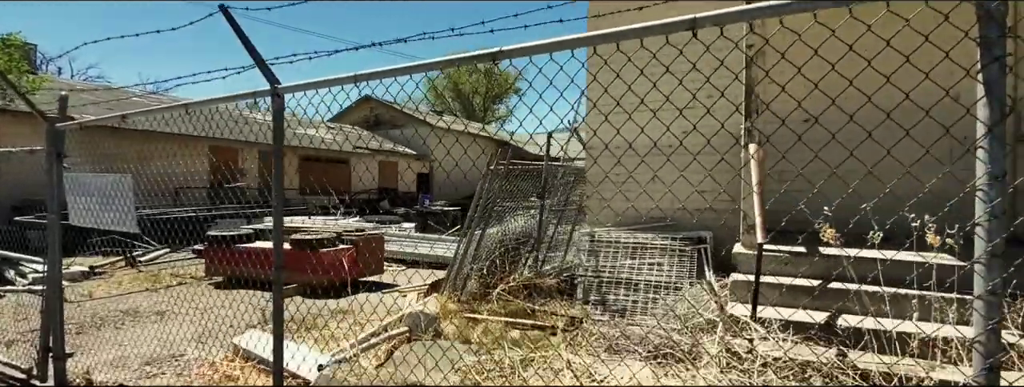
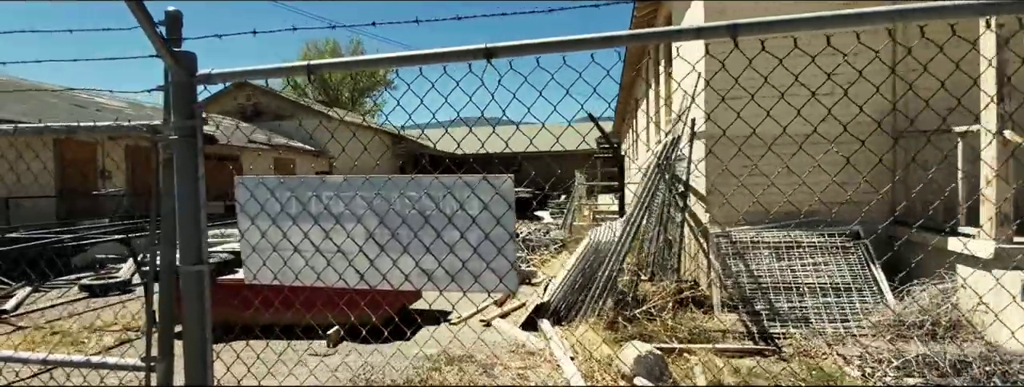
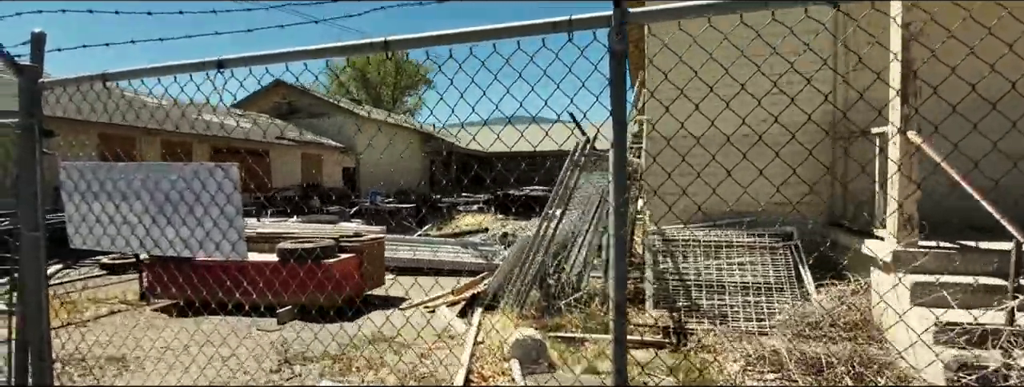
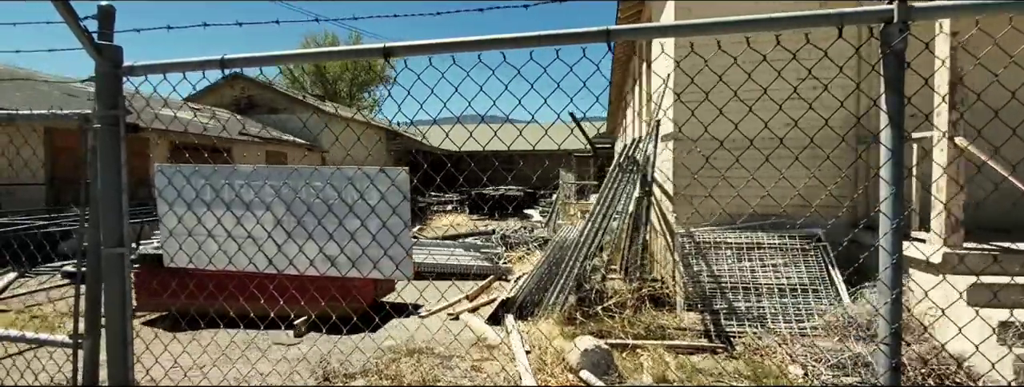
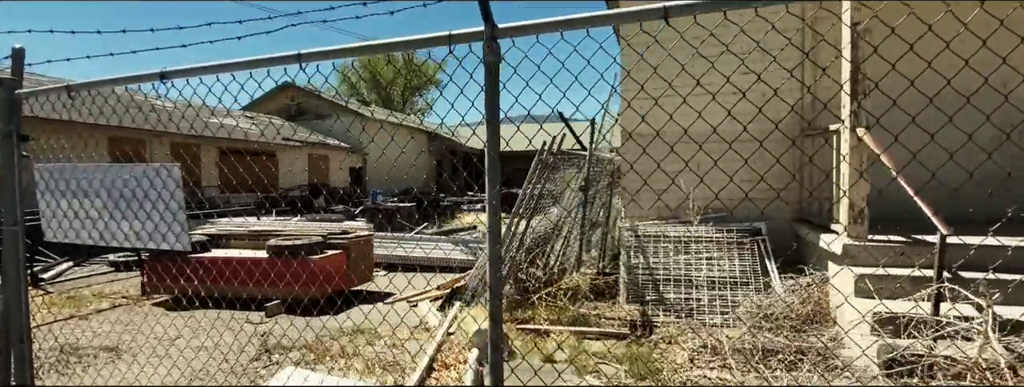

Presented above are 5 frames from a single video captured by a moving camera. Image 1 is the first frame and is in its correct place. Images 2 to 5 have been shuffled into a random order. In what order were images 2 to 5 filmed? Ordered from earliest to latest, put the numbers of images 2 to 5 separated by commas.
5, 3, 4, 2
